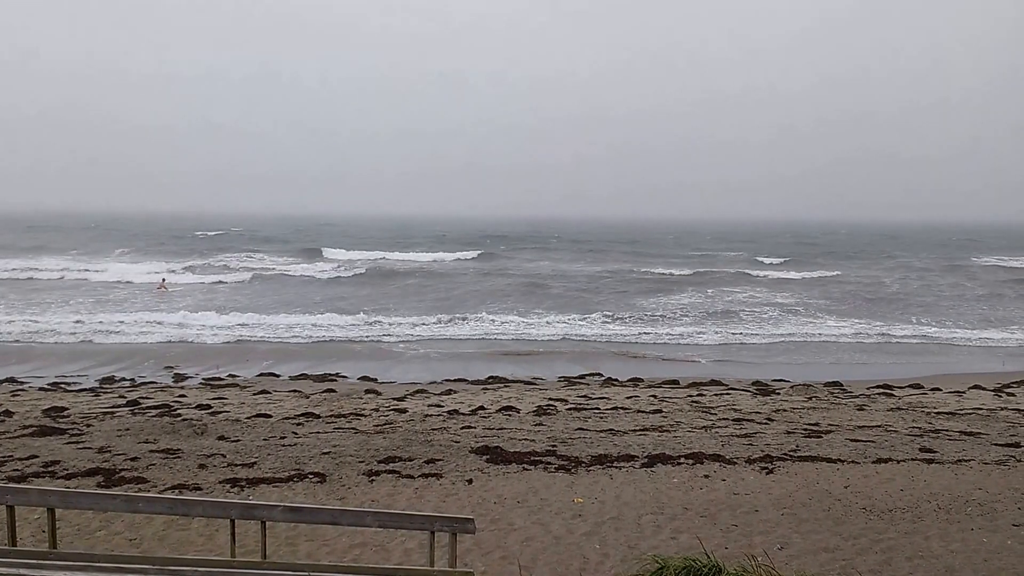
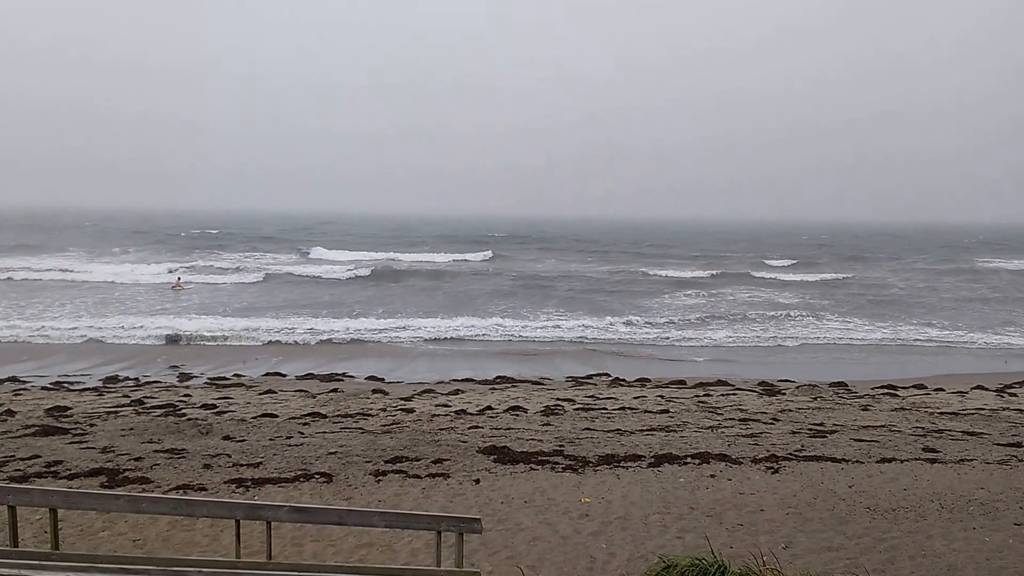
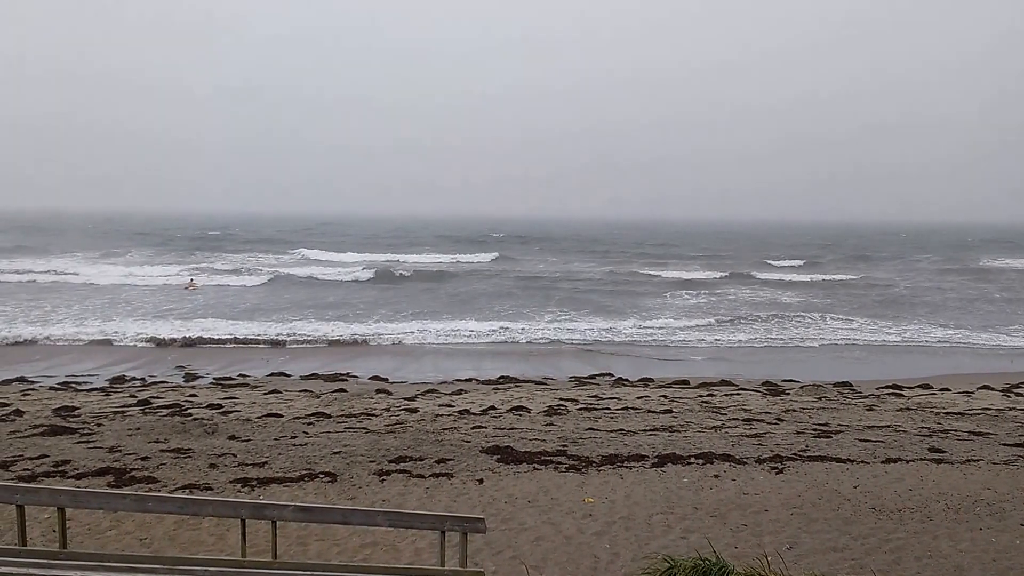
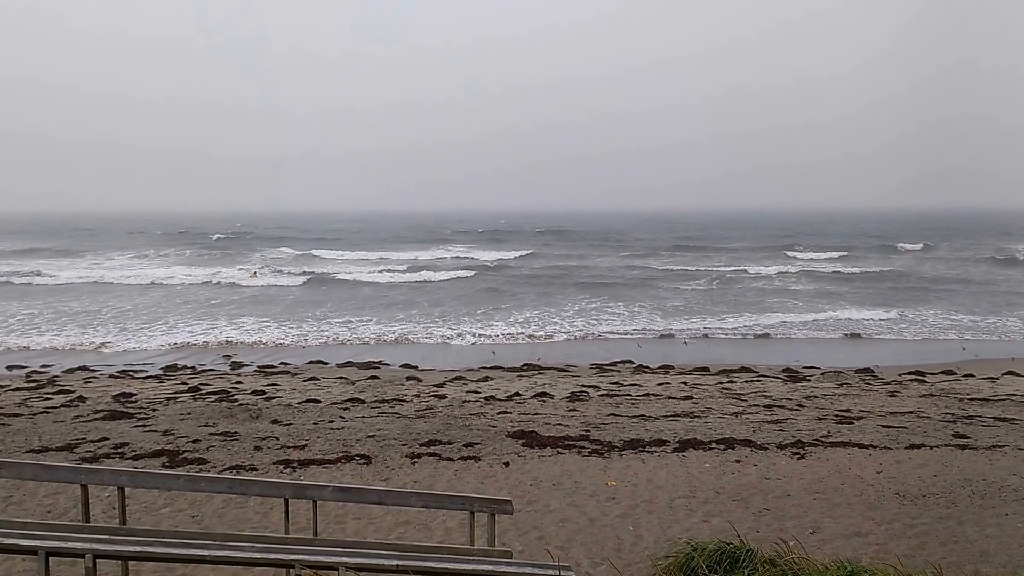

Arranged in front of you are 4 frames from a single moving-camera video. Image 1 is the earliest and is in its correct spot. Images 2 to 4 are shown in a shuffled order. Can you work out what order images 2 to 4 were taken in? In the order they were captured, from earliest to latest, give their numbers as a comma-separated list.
2, 3, 4
